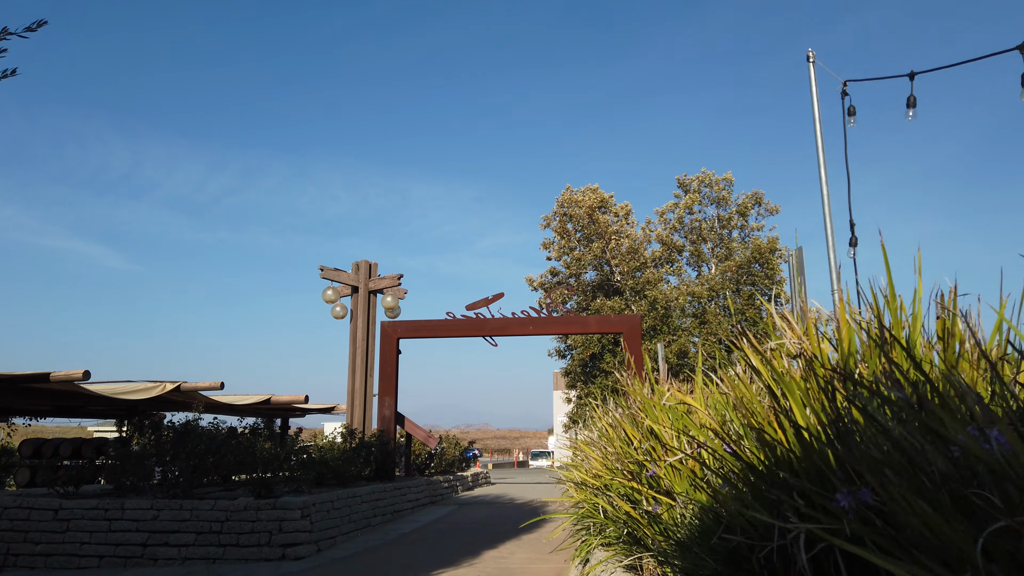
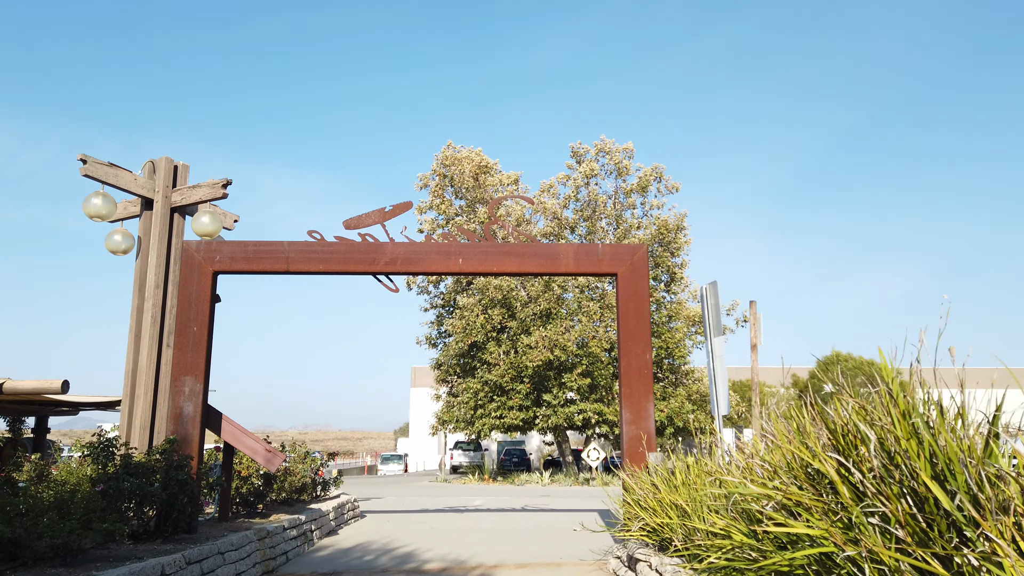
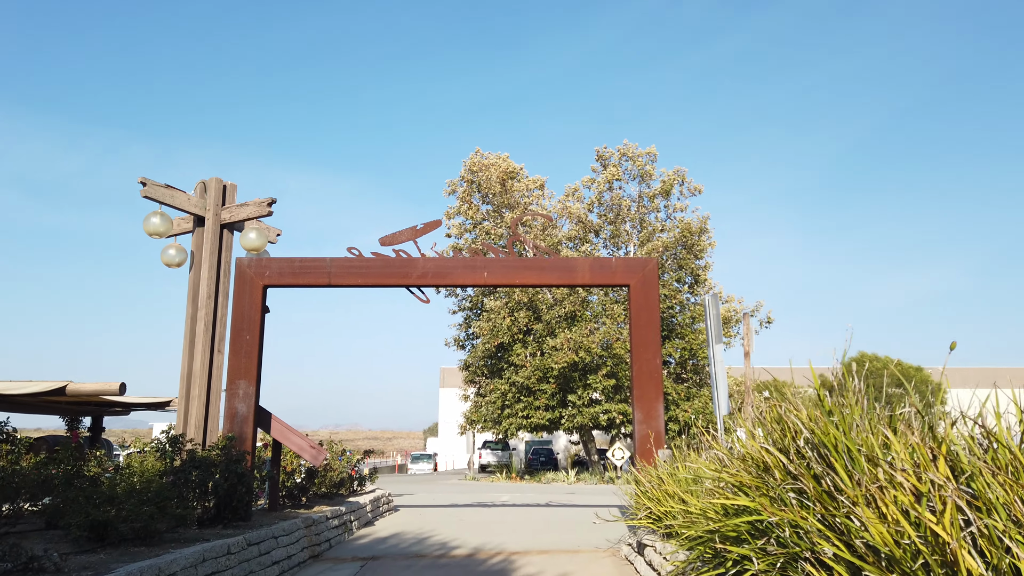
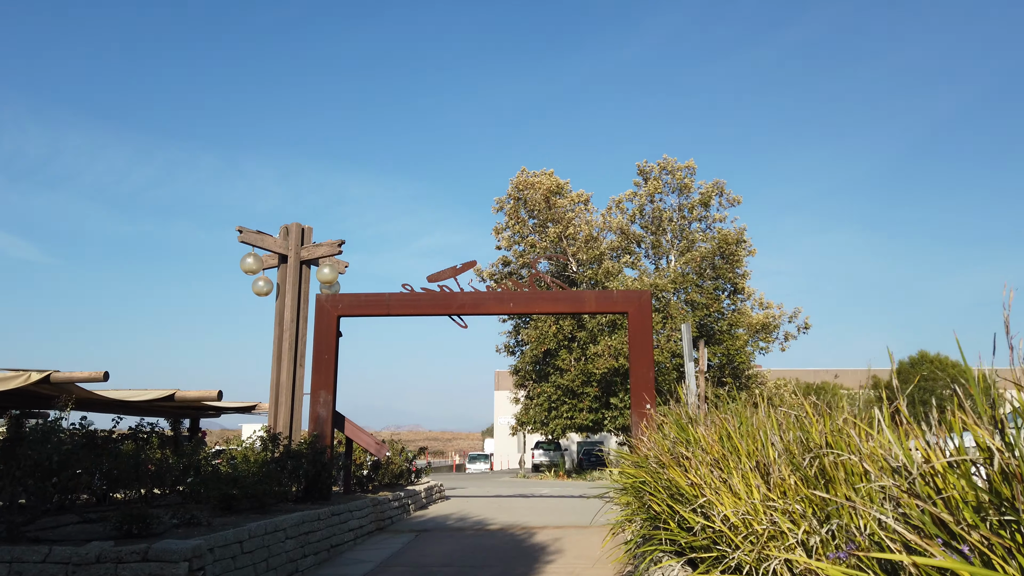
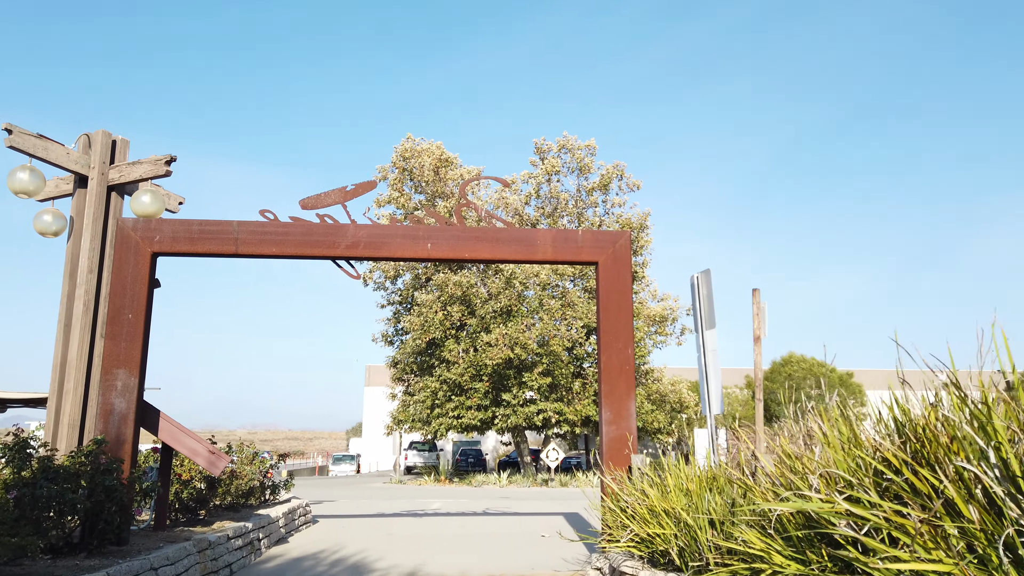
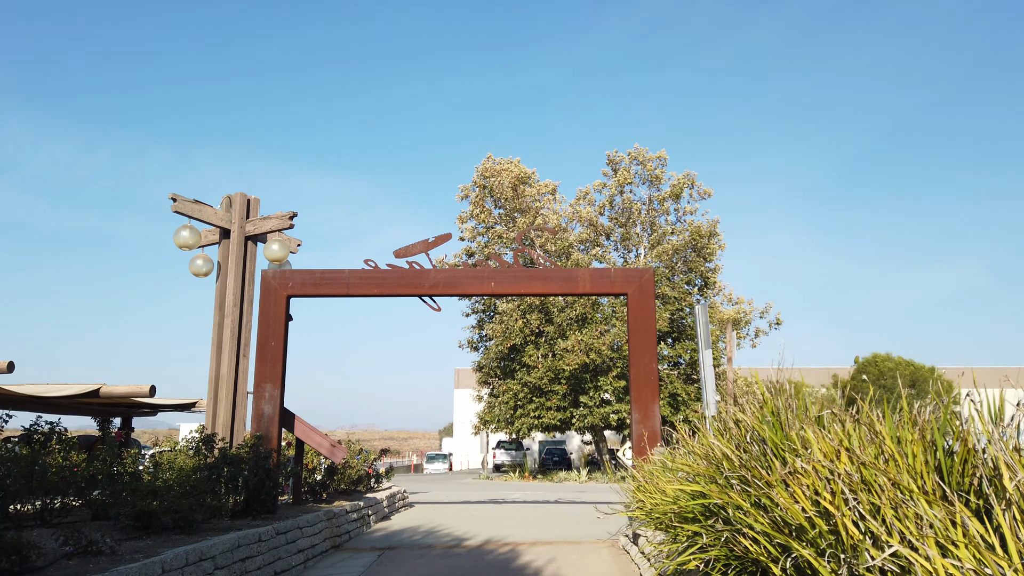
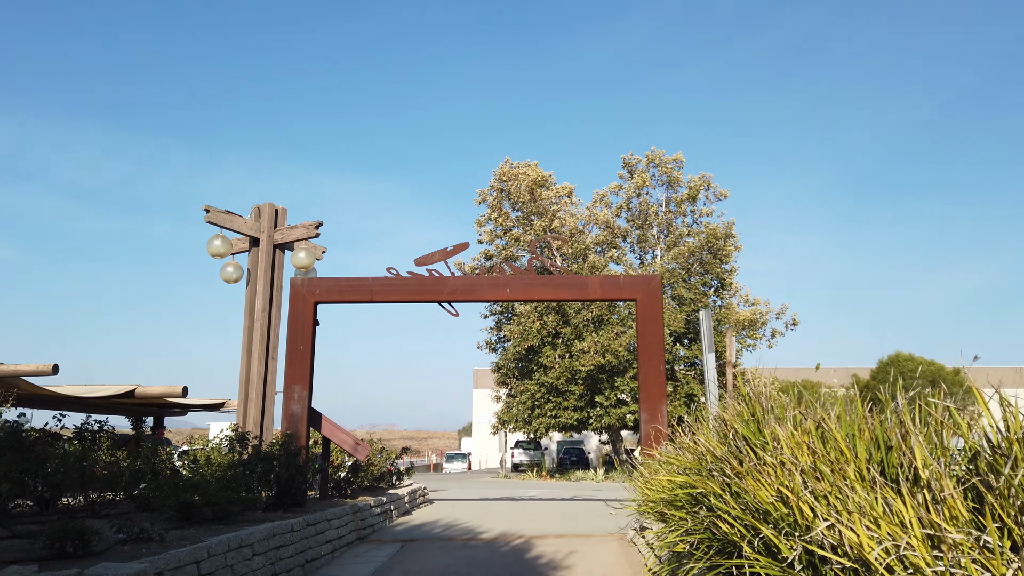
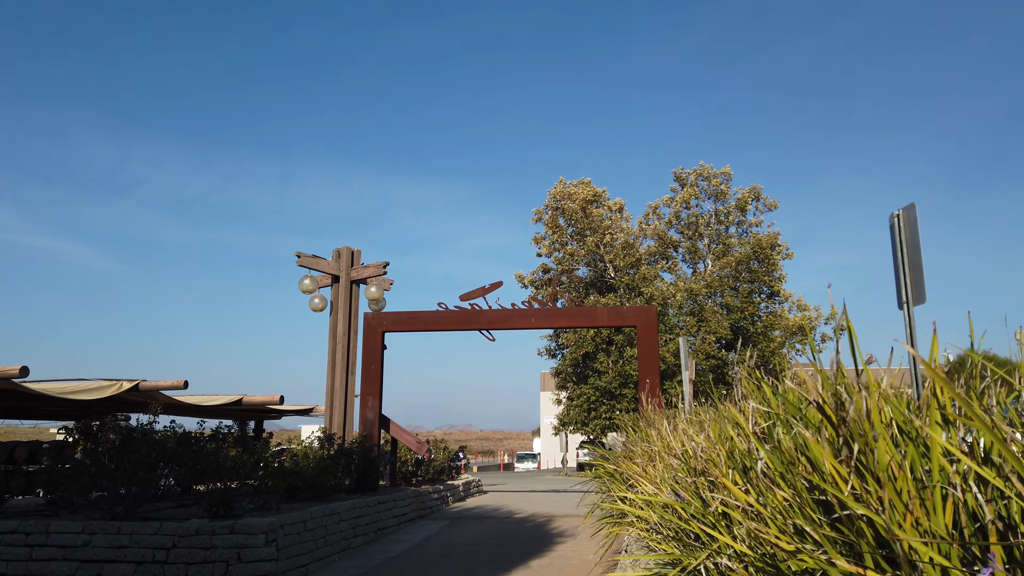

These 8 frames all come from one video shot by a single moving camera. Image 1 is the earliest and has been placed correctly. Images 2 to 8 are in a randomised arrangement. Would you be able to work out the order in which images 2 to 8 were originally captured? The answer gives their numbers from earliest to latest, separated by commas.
8, 4, 7, 6, 3, 2, 5
